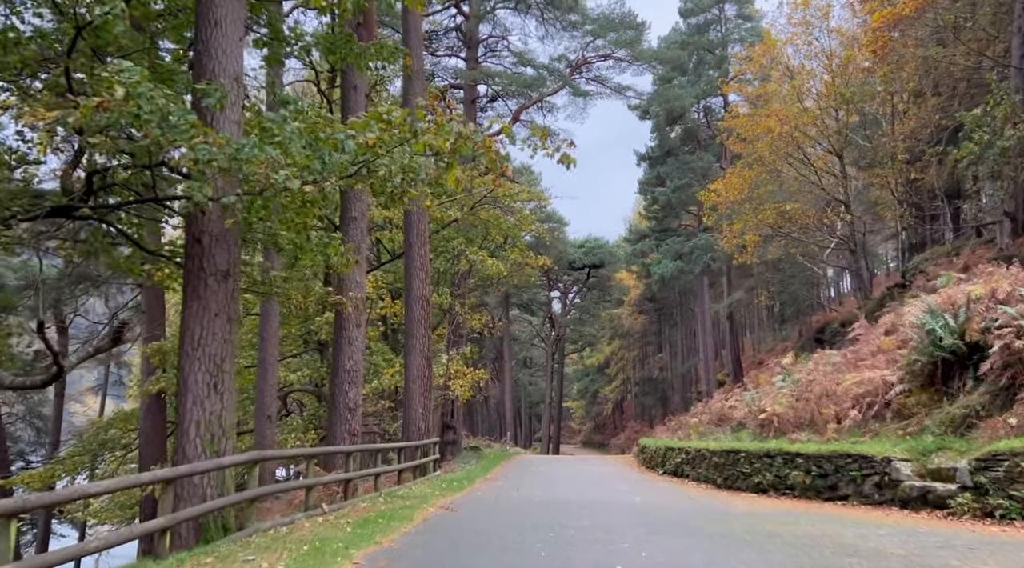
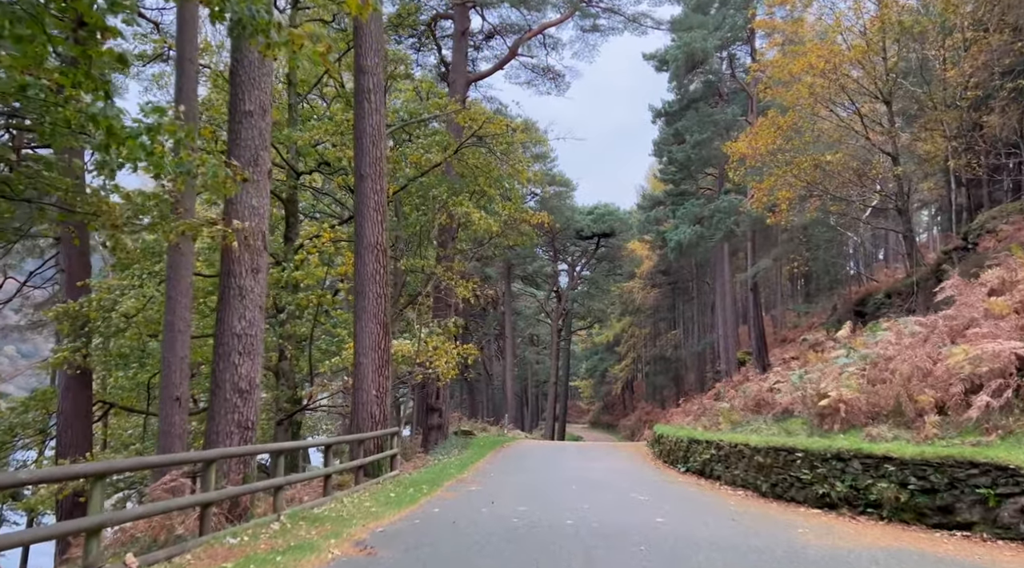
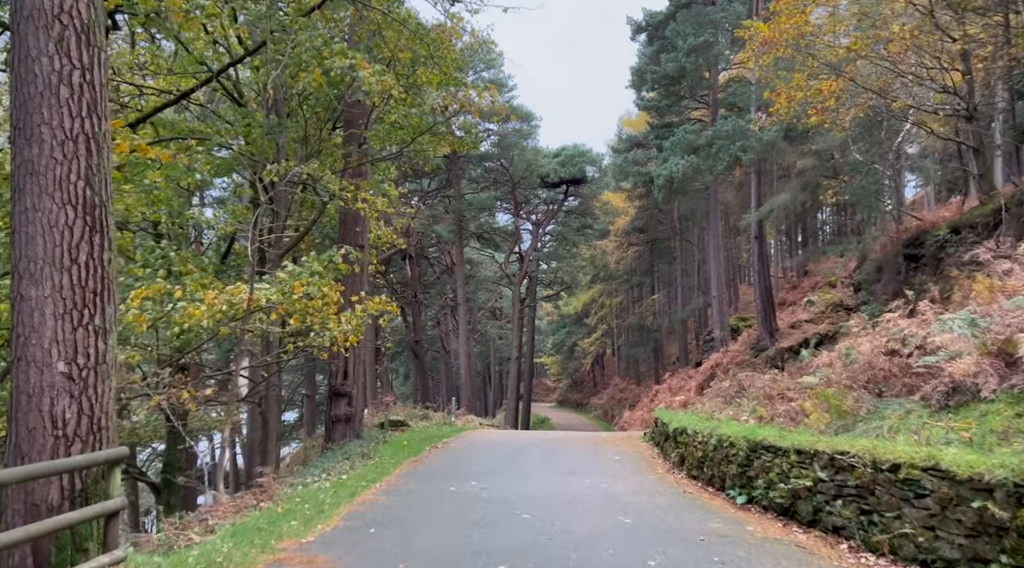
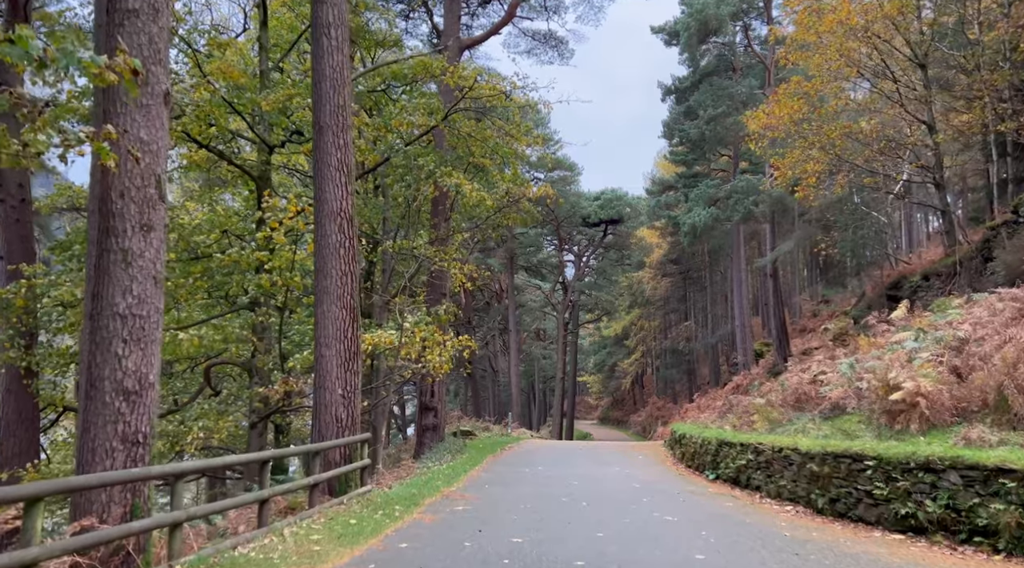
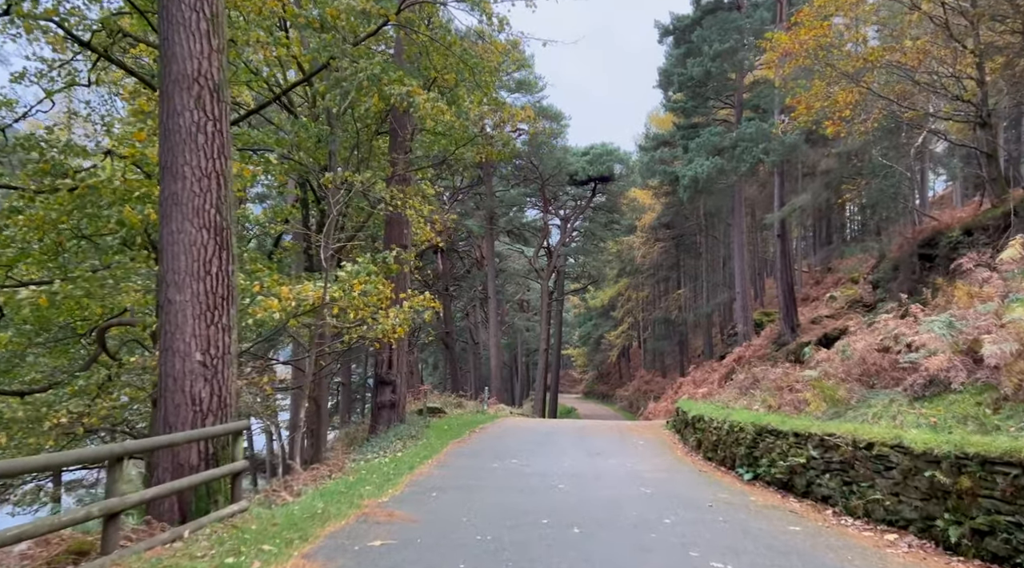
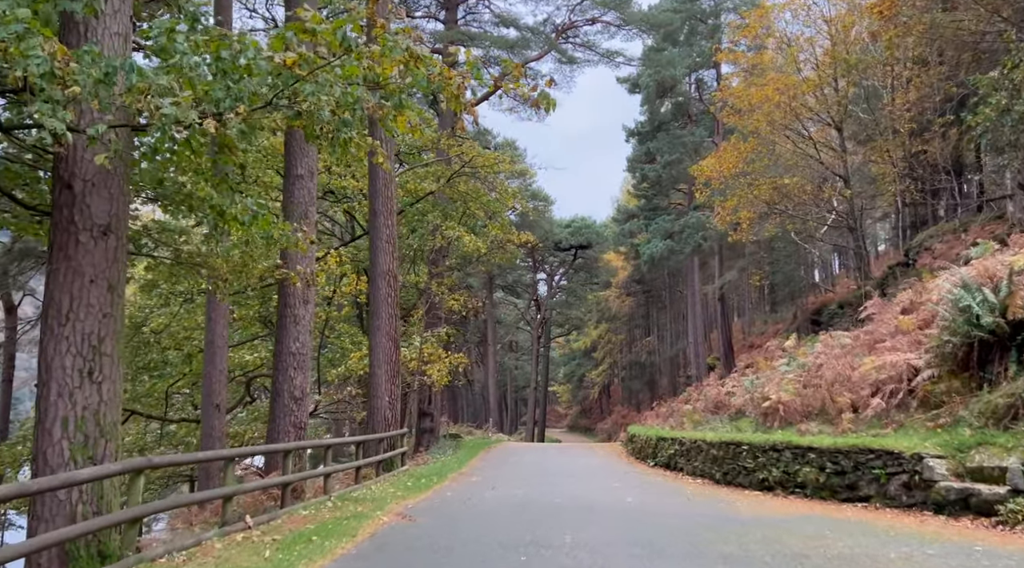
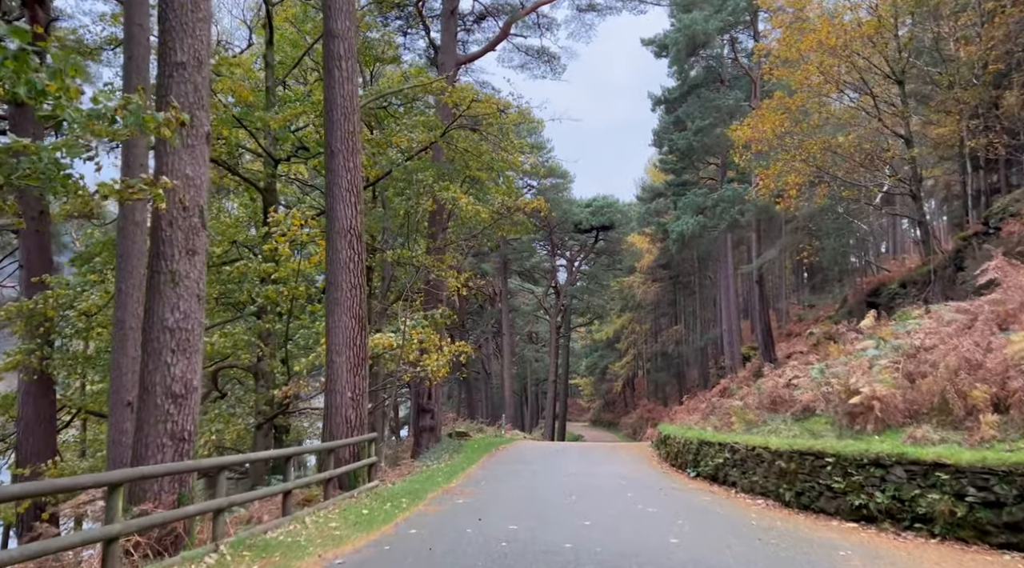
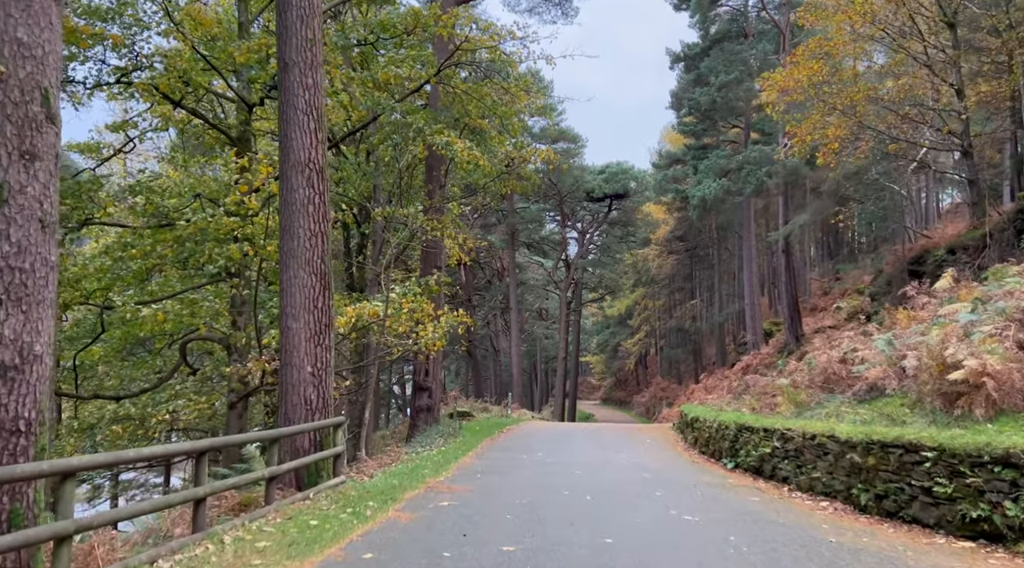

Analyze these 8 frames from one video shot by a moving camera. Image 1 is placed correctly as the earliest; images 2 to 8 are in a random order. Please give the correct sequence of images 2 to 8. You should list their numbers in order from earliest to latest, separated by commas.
6, 2, 7, 4, 8, 5, 3
